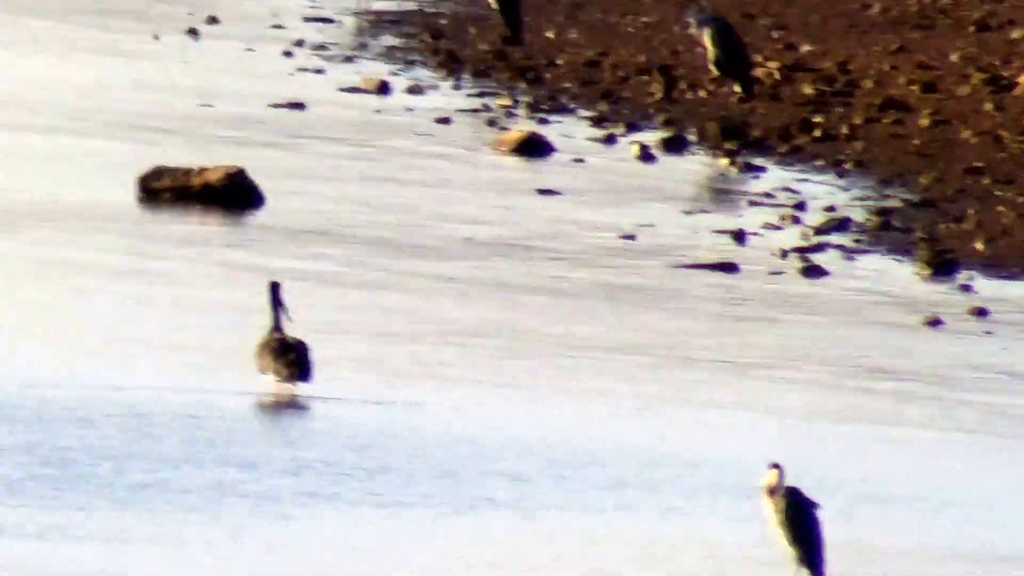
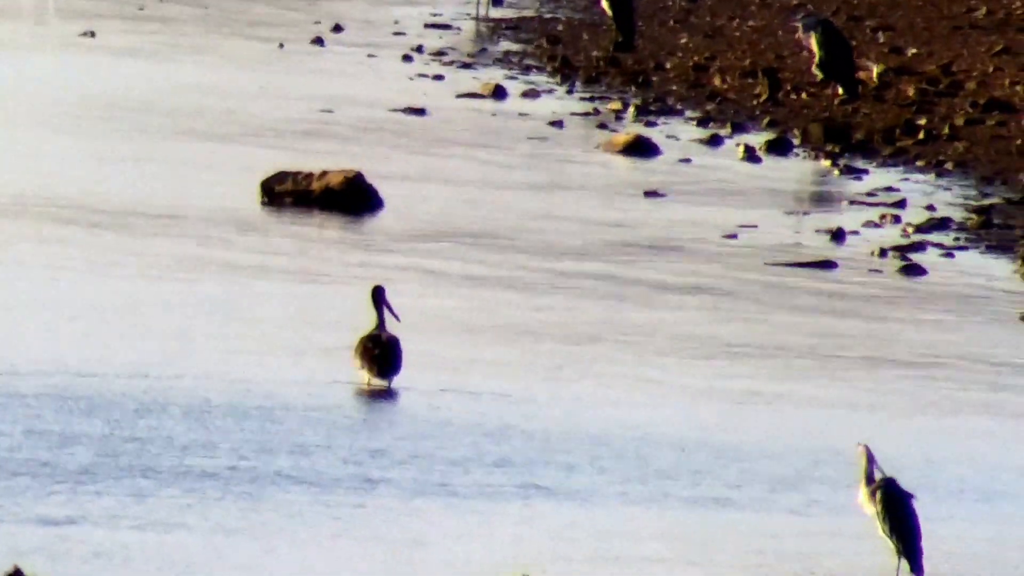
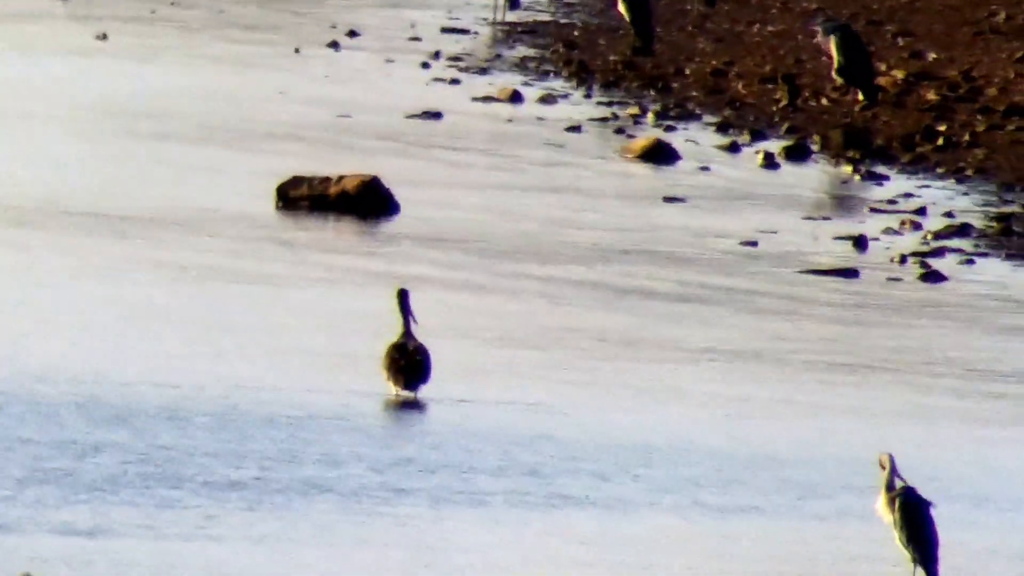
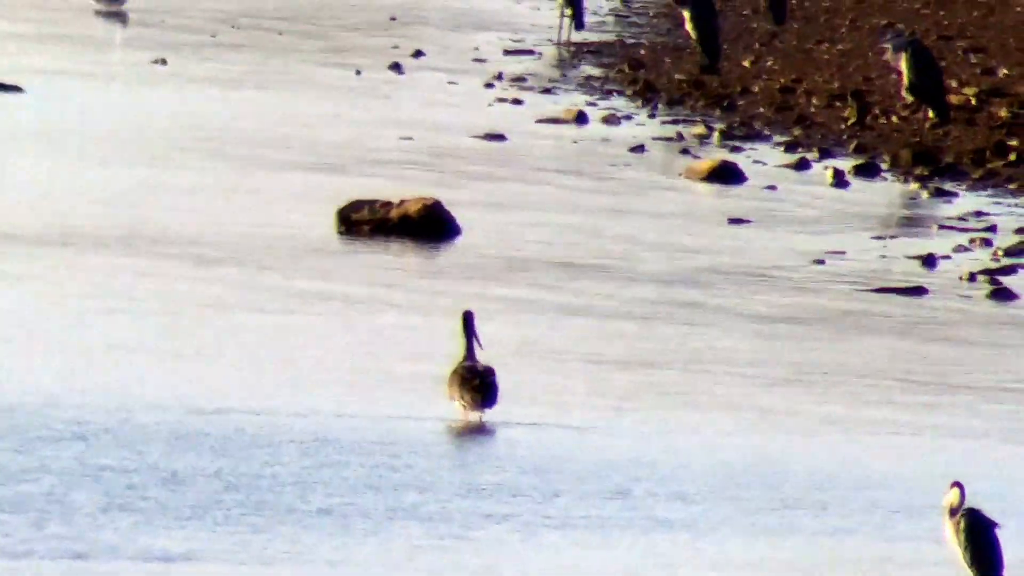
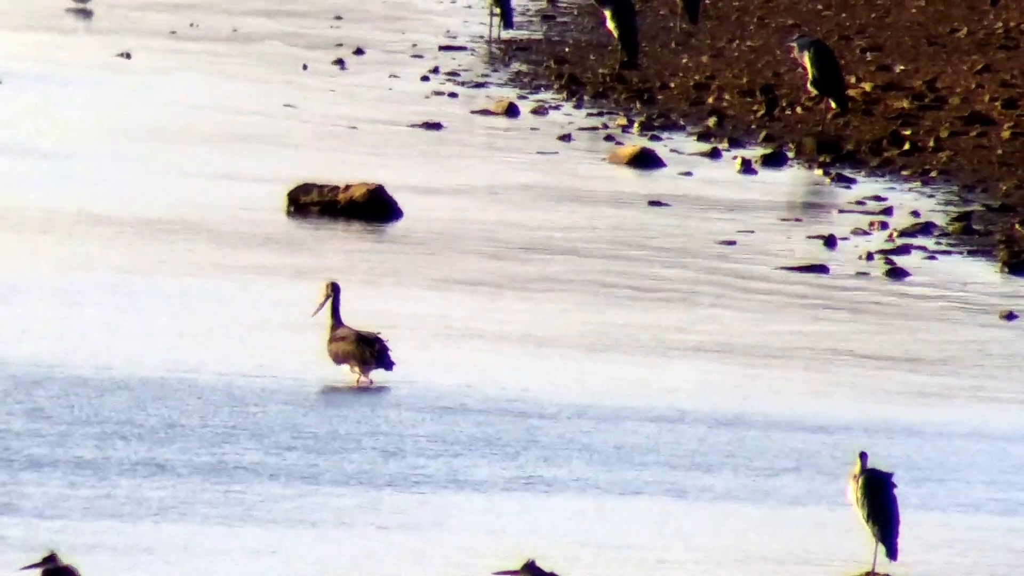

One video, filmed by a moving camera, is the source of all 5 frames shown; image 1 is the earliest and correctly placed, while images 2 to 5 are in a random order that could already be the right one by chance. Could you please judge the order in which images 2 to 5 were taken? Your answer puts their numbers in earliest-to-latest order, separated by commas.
4, 3, 2, 5
